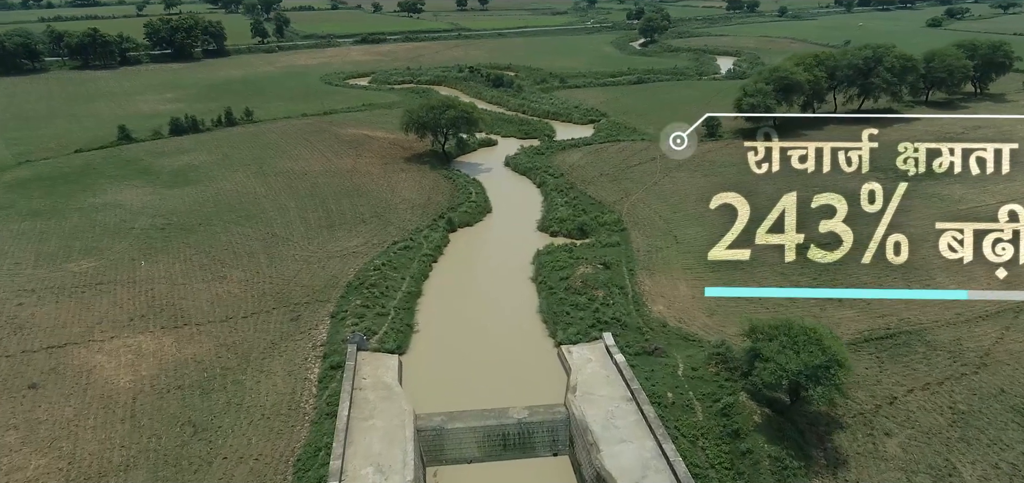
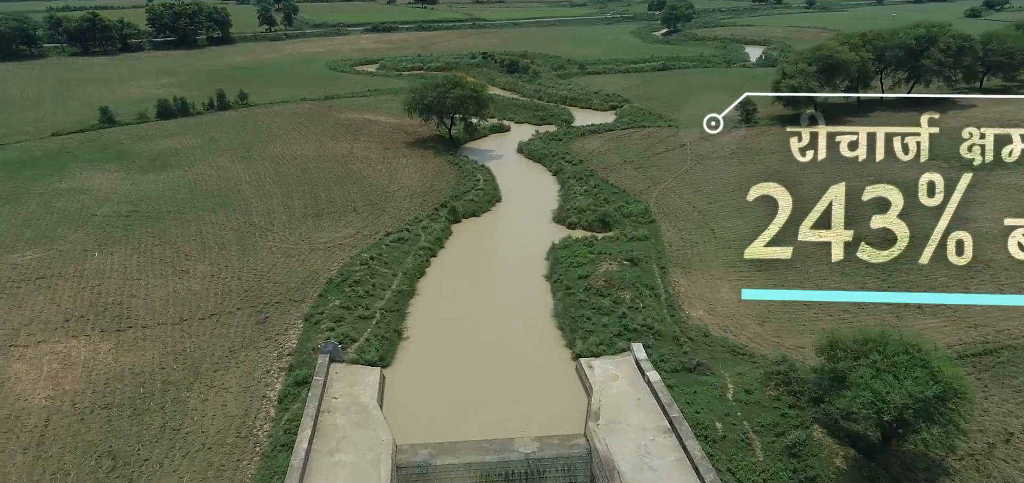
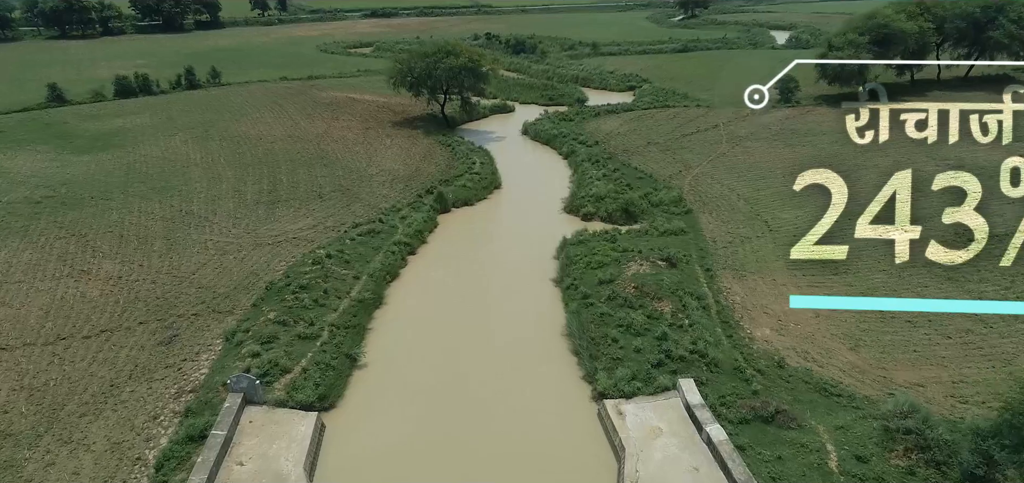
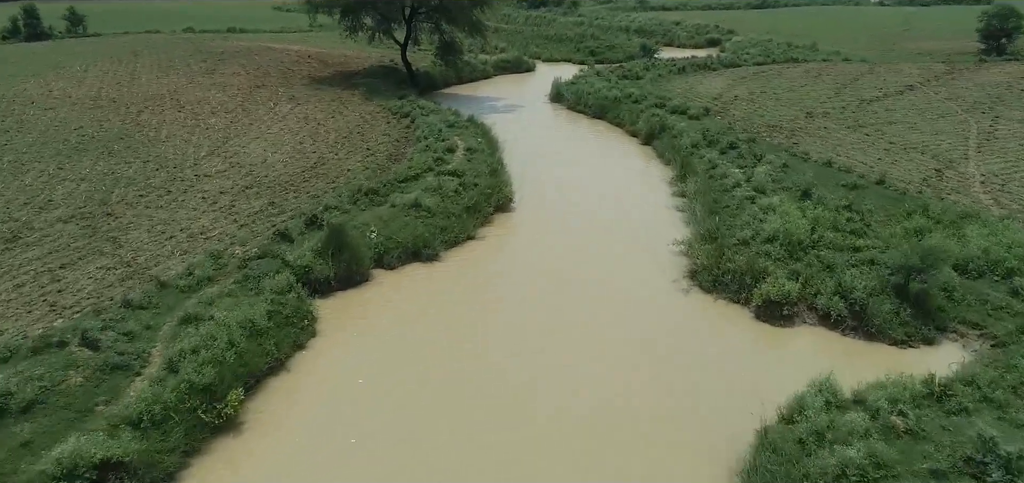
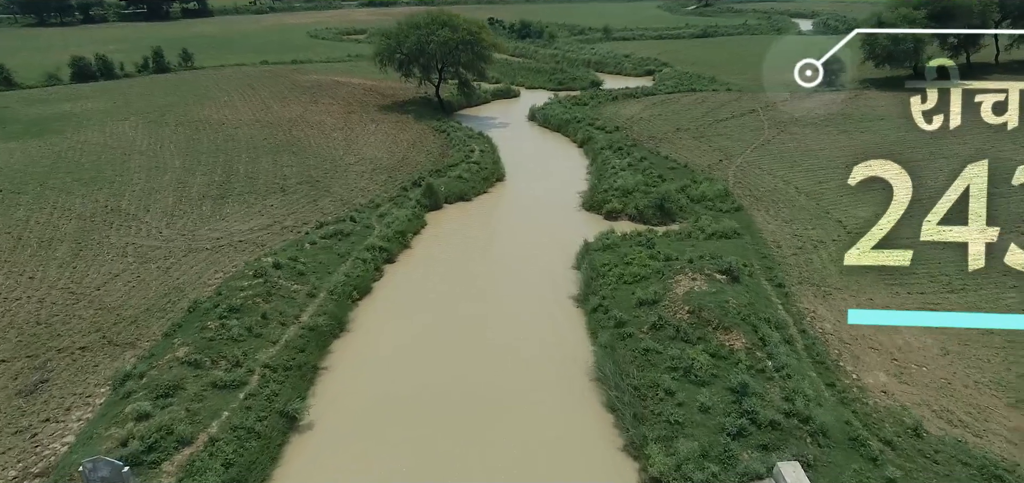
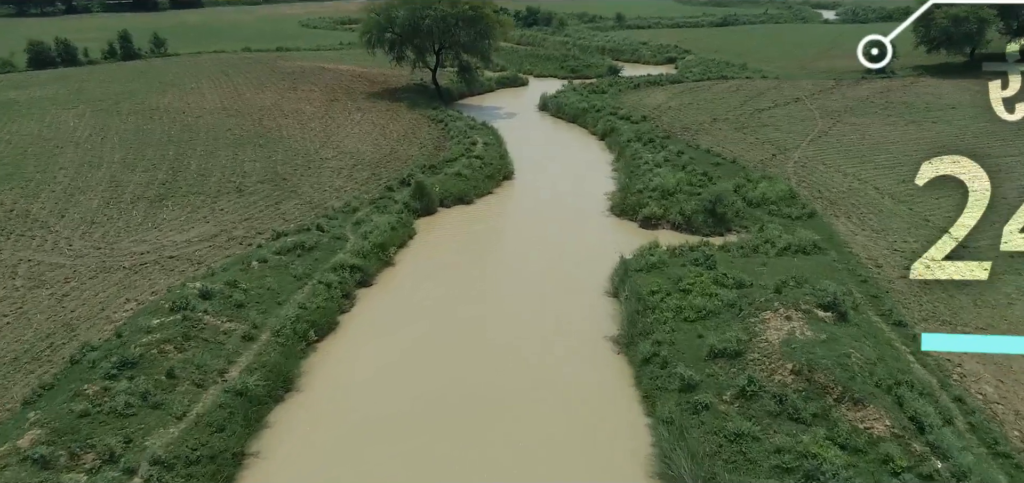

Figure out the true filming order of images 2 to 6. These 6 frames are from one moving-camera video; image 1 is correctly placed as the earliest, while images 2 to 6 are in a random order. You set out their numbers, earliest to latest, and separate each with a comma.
2, 3, 5, 6, 4
